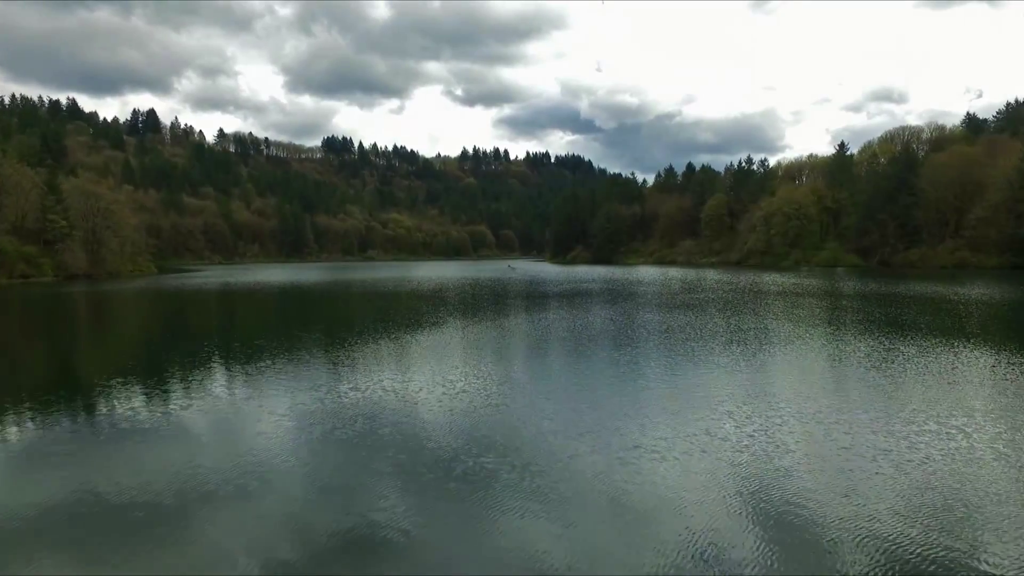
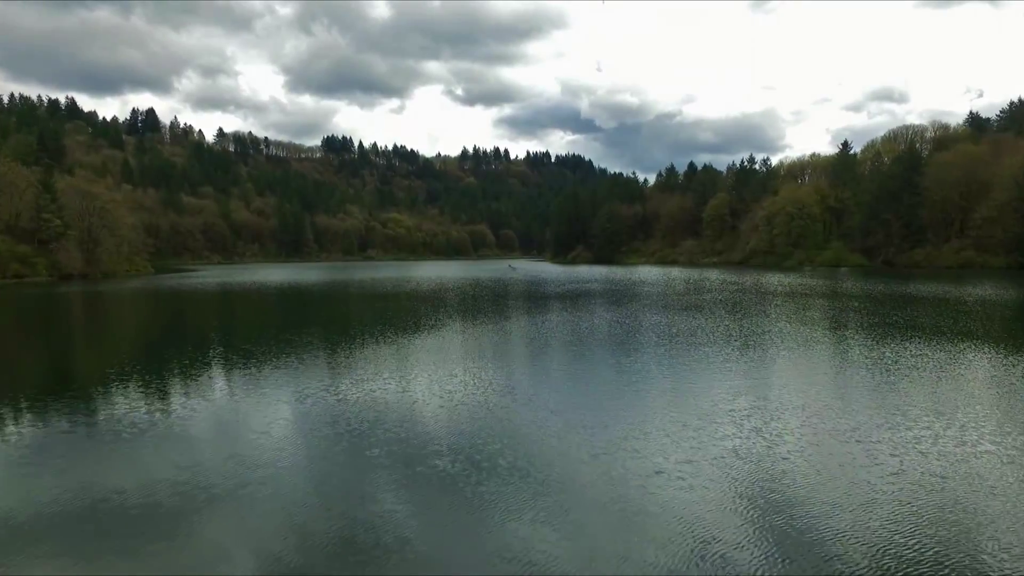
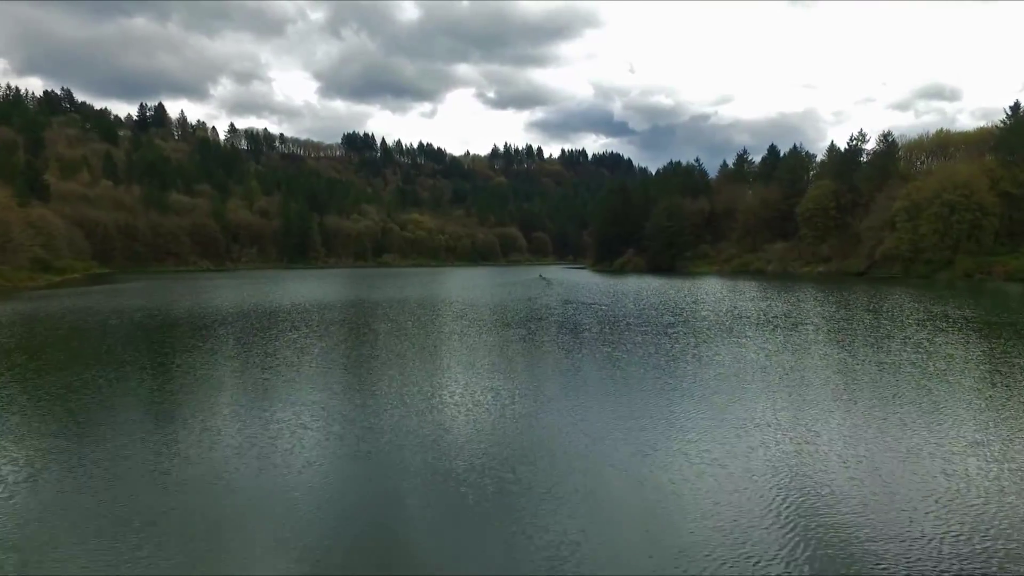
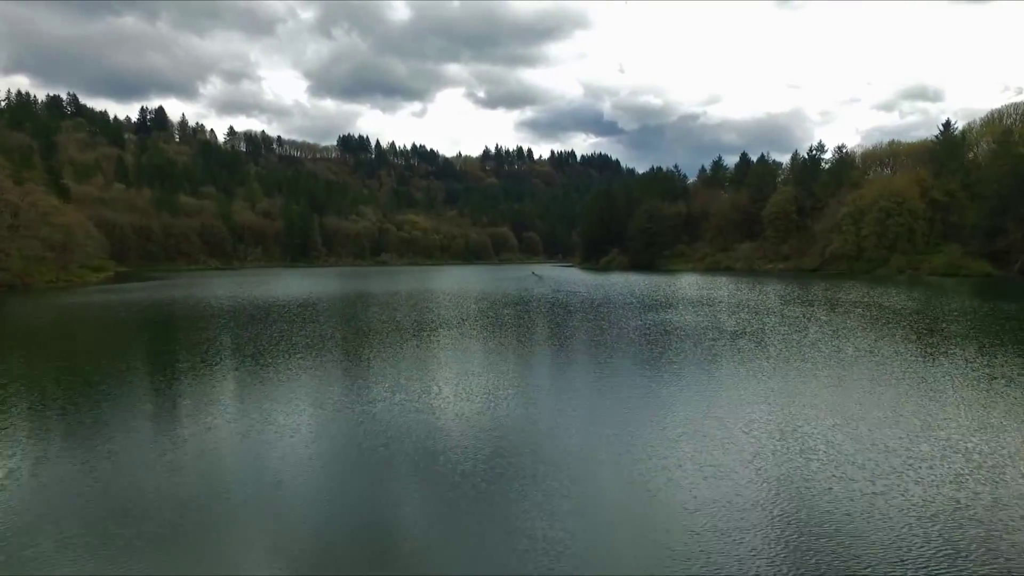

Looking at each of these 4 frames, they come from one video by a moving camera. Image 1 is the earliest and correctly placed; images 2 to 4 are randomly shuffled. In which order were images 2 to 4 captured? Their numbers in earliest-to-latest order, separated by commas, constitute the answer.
2, 4, 3
